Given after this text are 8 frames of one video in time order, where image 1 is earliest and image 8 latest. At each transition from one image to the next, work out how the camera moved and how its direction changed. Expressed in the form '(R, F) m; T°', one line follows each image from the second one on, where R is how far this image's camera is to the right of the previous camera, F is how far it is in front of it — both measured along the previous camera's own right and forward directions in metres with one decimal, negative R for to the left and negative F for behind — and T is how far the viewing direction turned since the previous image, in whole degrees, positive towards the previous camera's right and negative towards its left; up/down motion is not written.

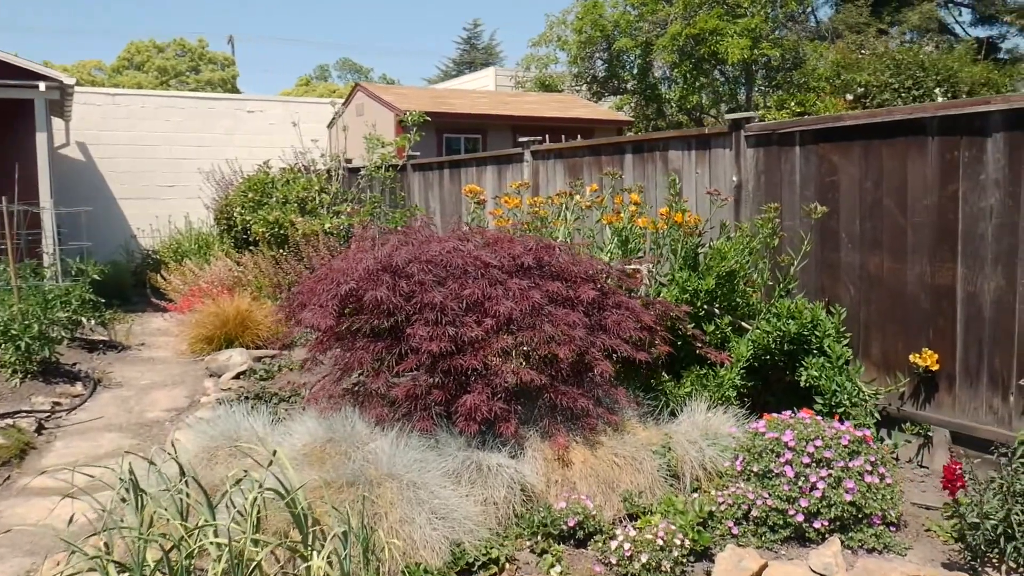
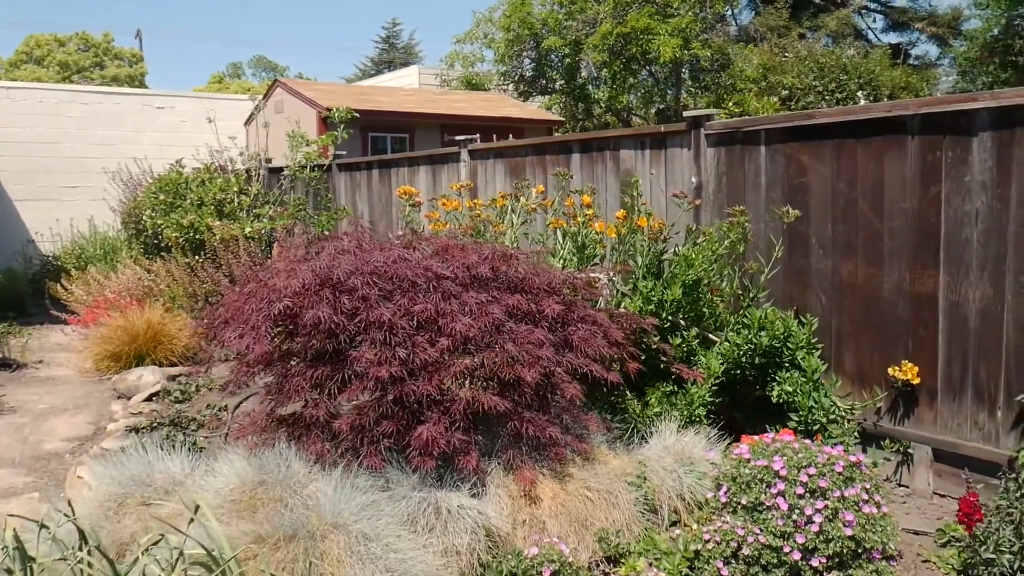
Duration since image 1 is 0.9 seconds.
(-0.1, +0.4) m; +5°
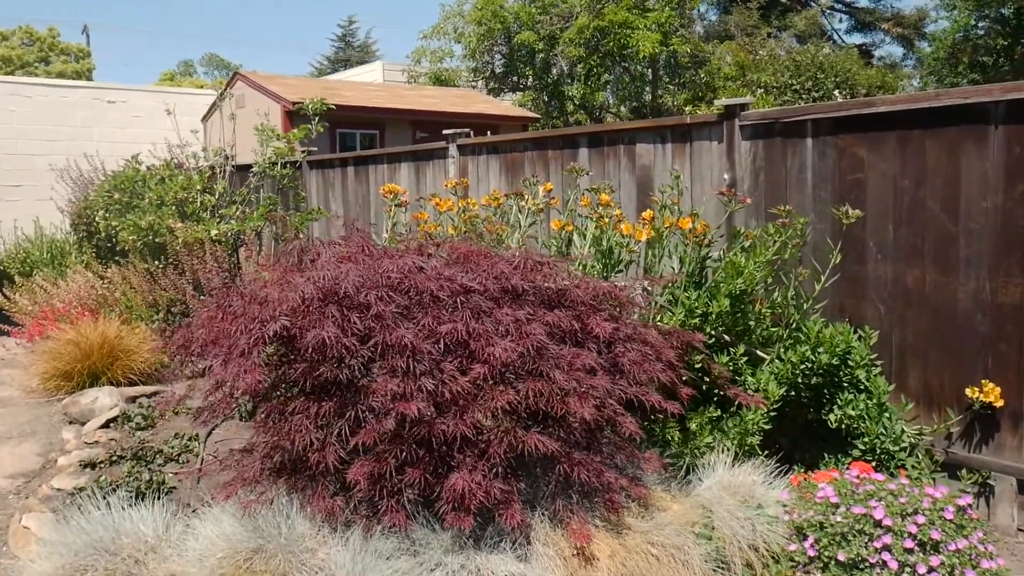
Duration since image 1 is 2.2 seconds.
(-0.3, +0.6) m; +3°
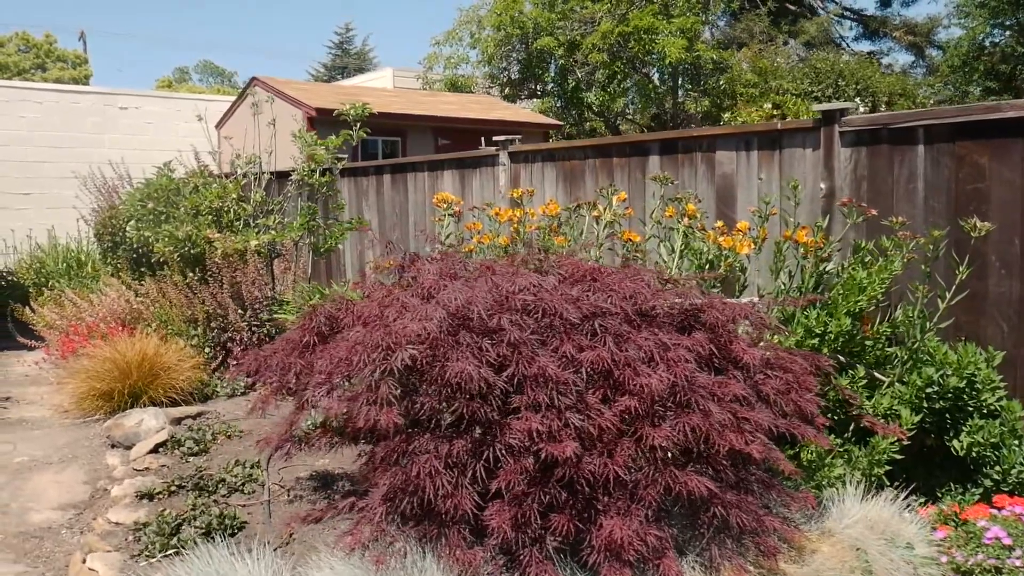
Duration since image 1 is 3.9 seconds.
(-0.4, +0.3) m; 0°
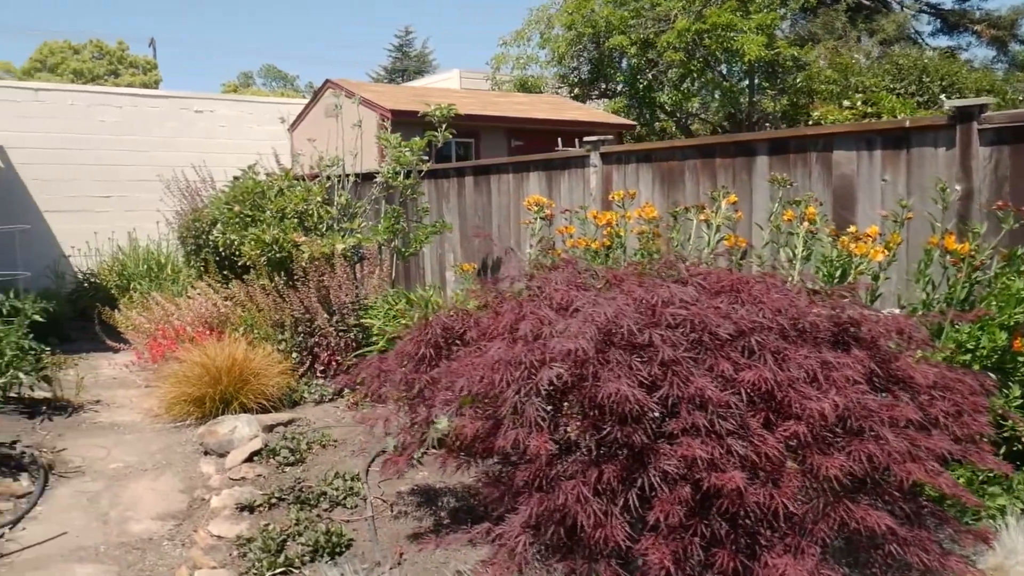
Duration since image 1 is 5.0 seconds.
(-0.3, +0.2) m; -4°
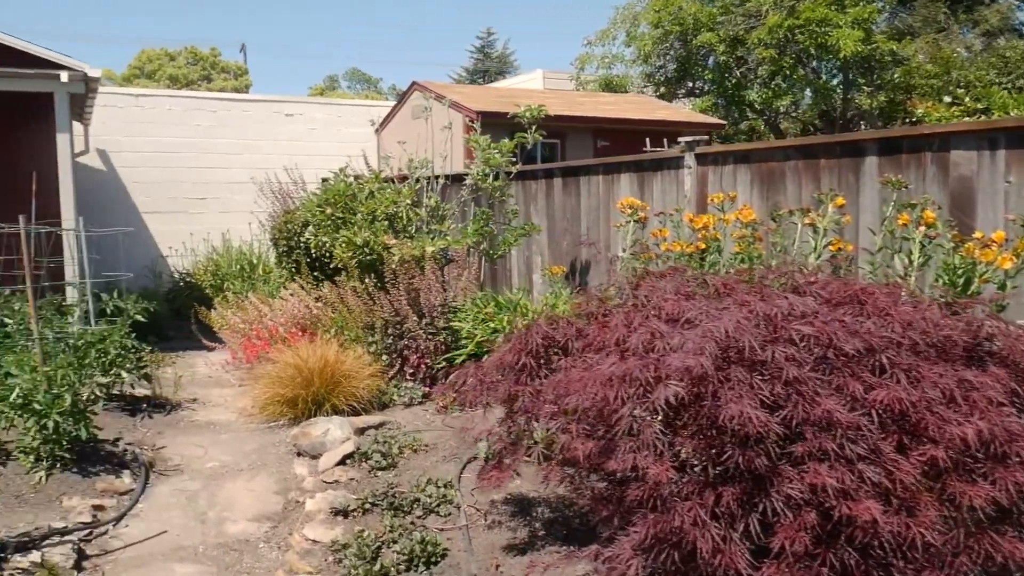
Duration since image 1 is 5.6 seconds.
(-0.1, +0.1) m; -5°
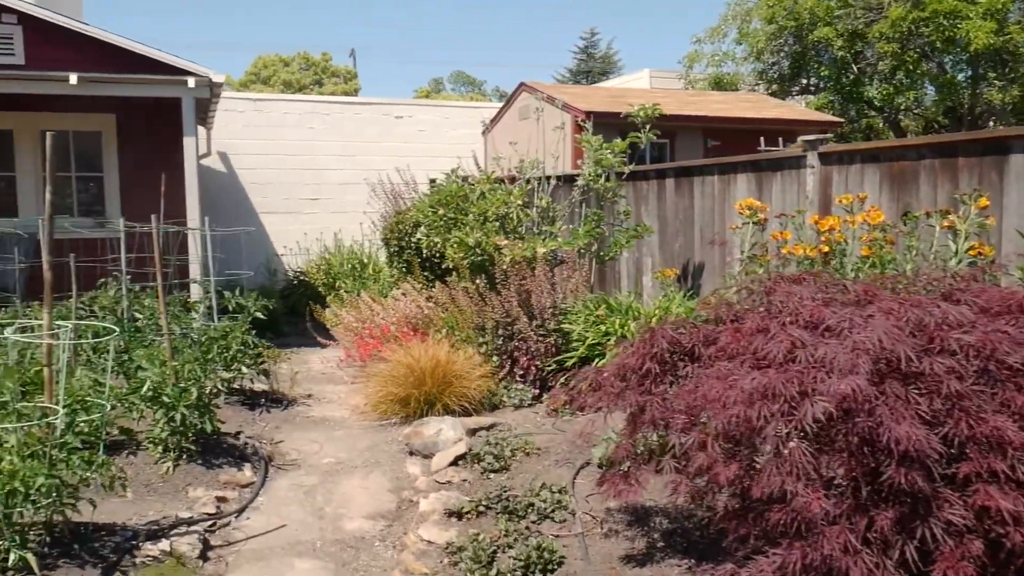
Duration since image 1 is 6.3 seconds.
(-0.1, +0.1) m; -6°
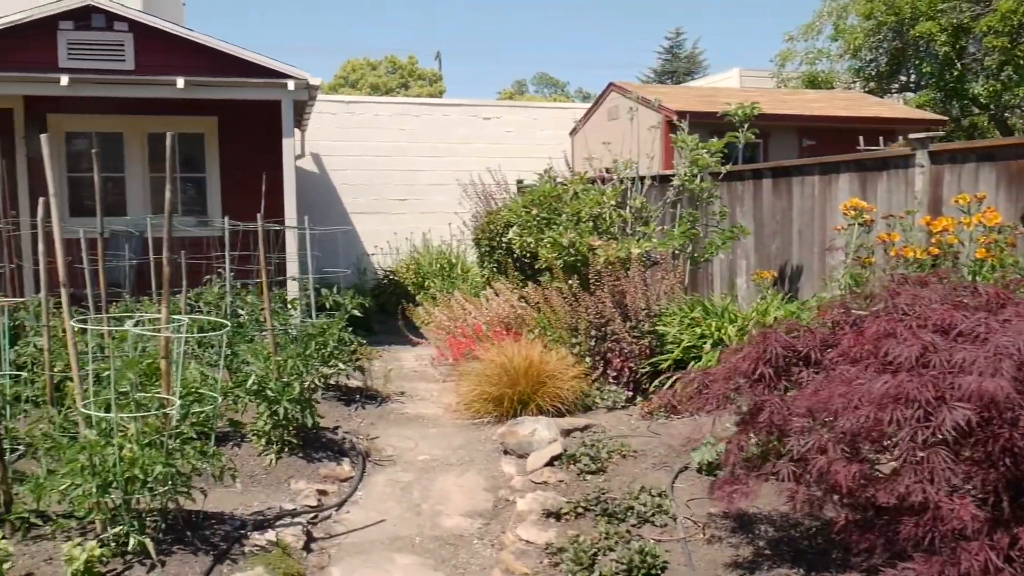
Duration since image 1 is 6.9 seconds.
(-0.1, 0.0) m; -5°
